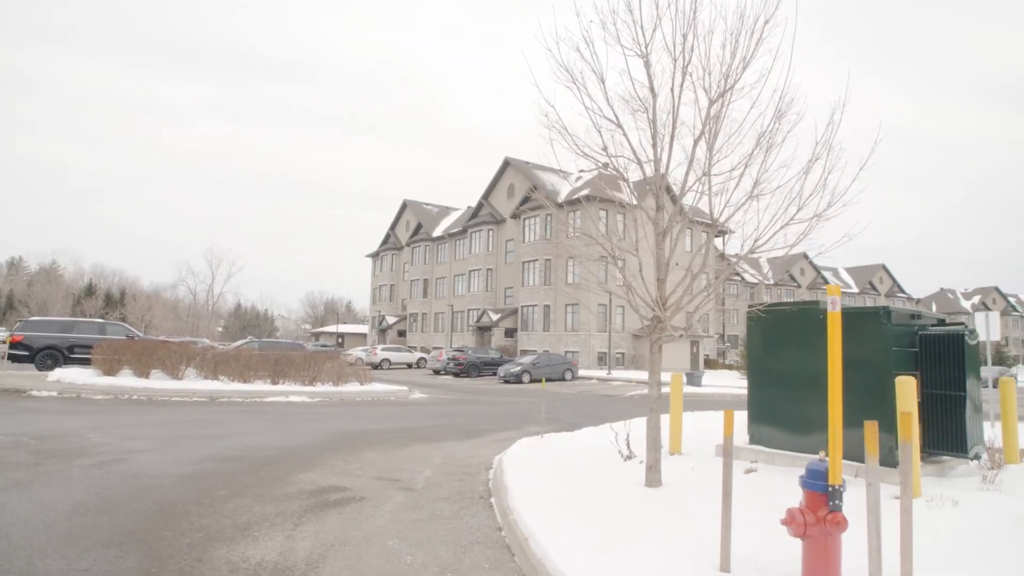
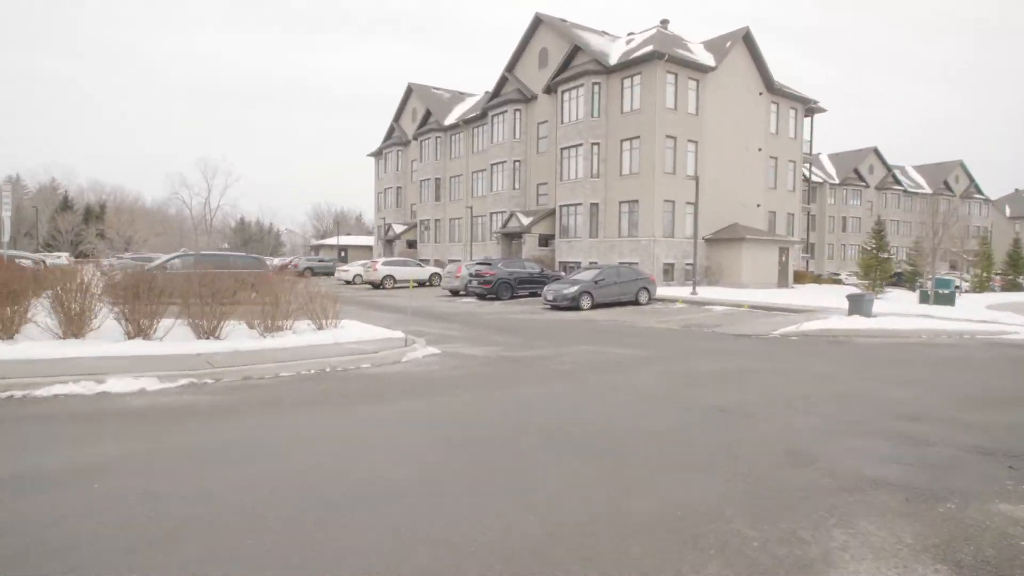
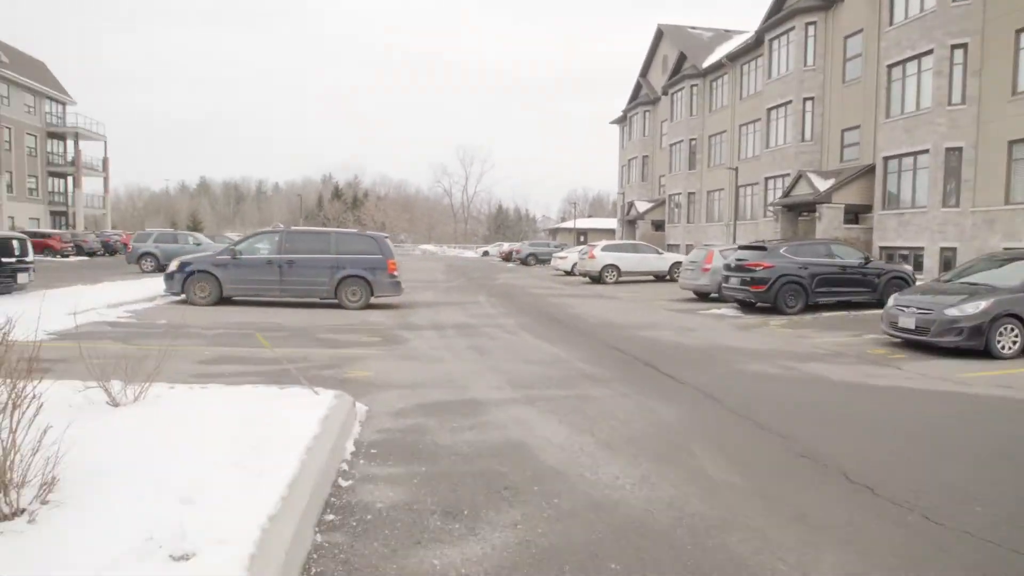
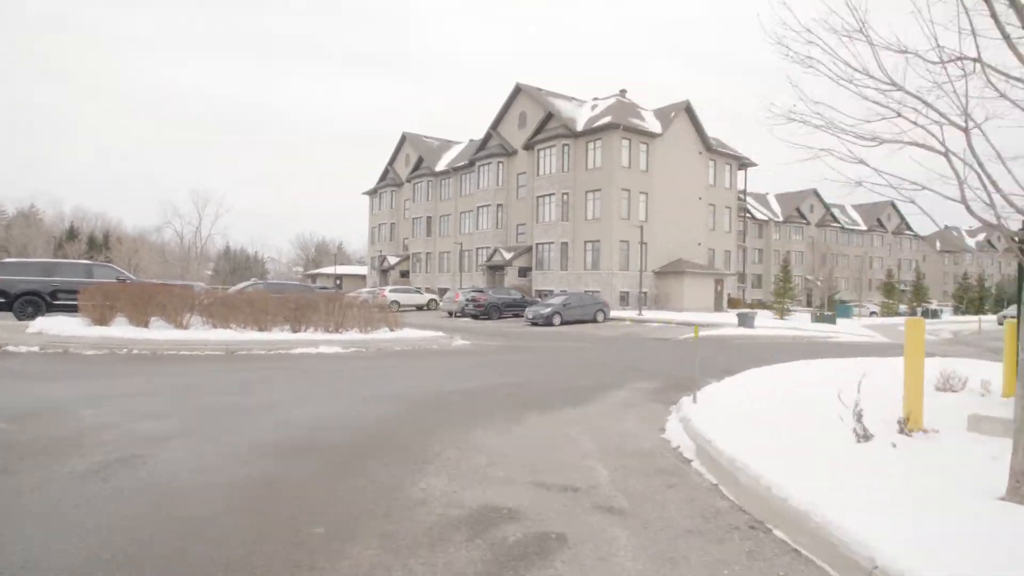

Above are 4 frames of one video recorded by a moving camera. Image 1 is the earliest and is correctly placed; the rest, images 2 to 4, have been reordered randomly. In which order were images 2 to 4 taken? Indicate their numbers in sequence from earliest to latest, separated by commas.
4, 2, 3
